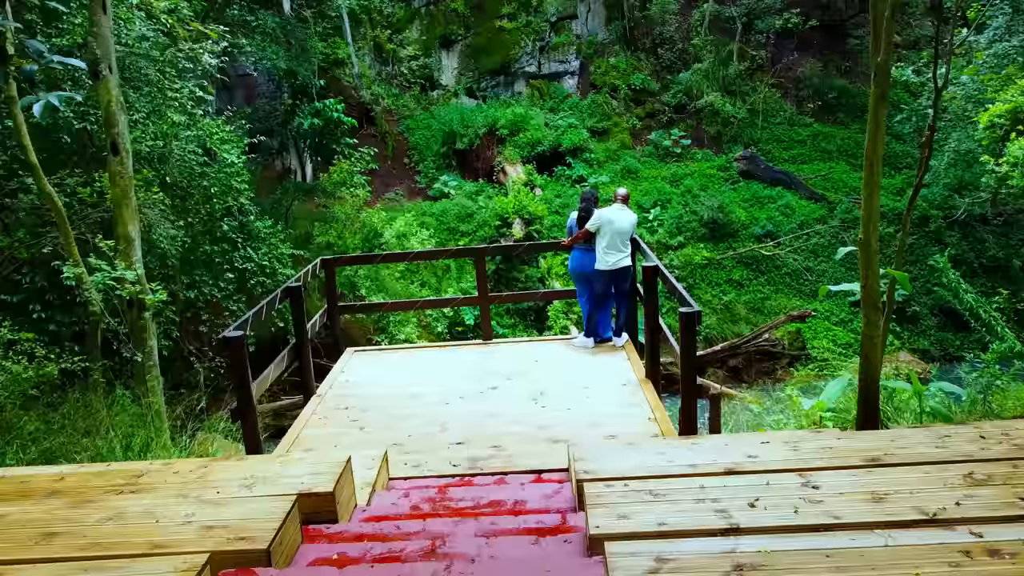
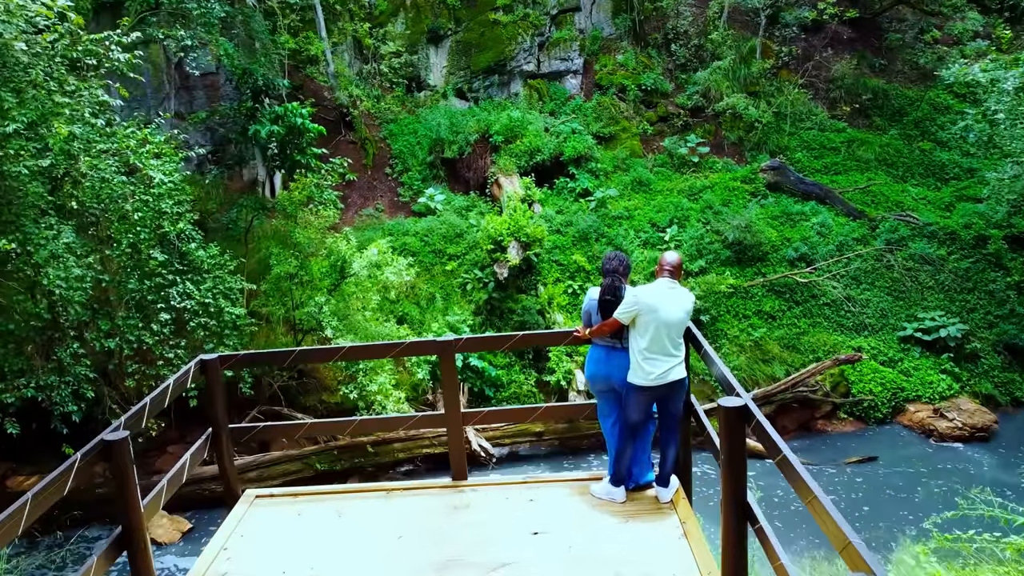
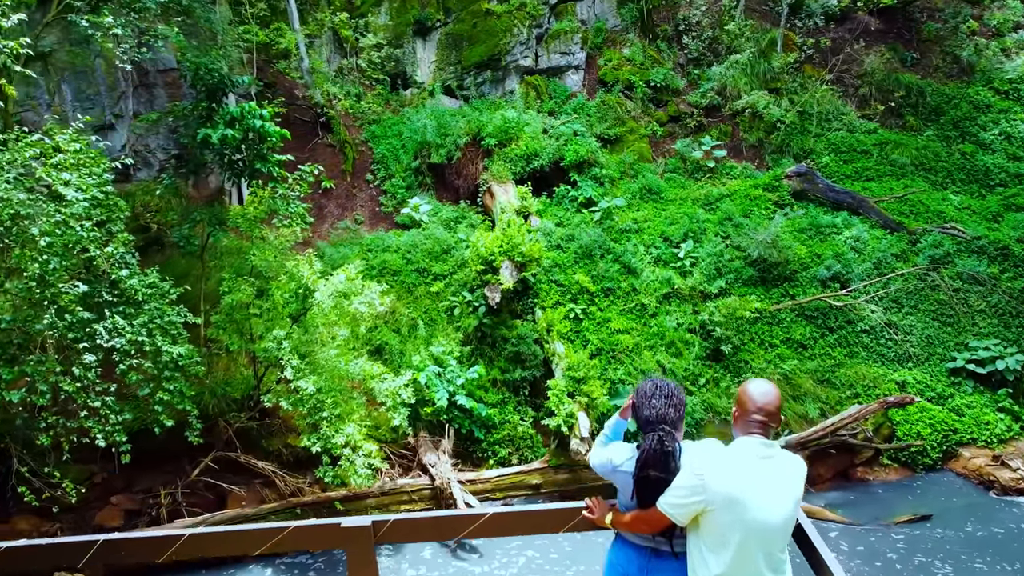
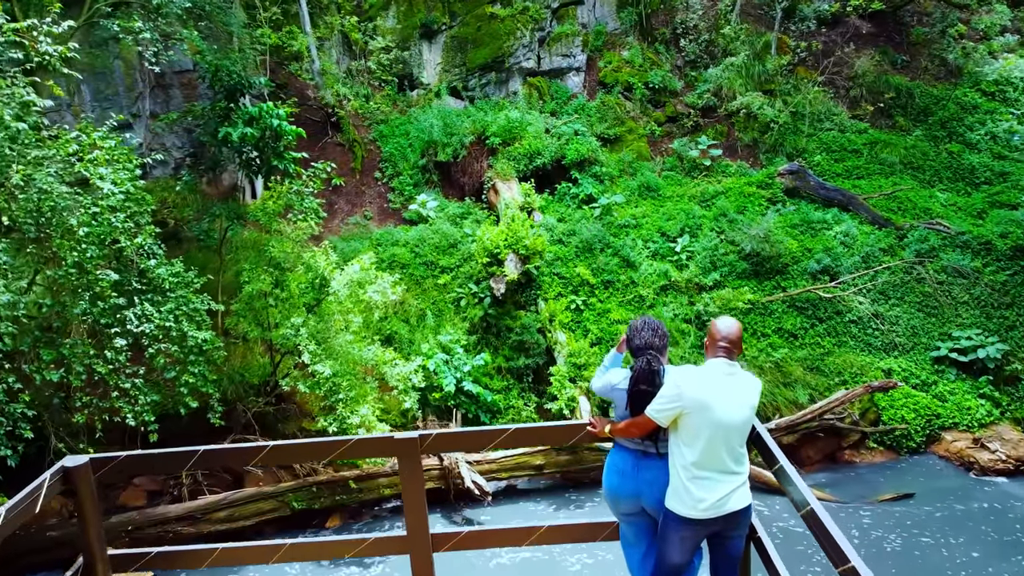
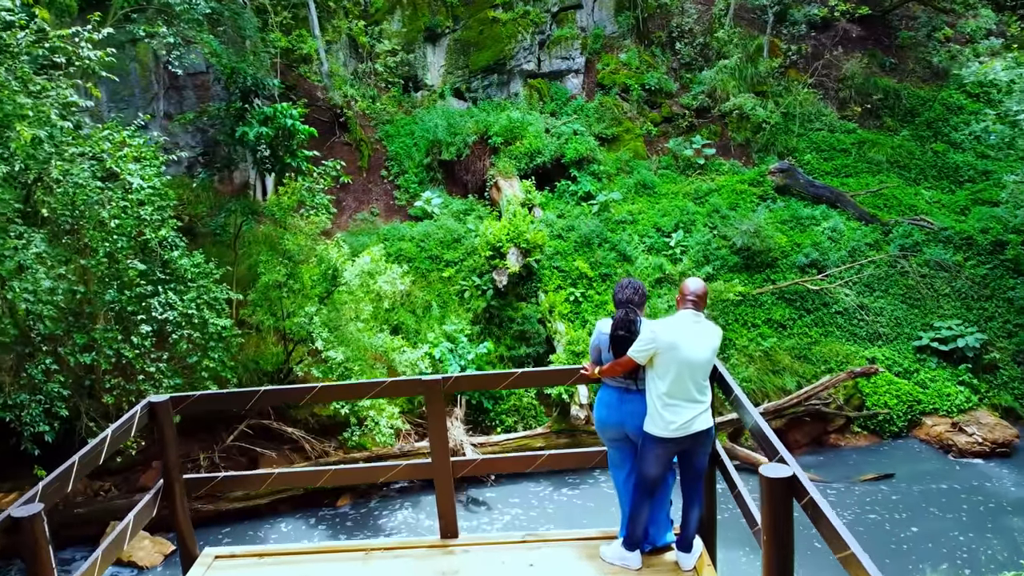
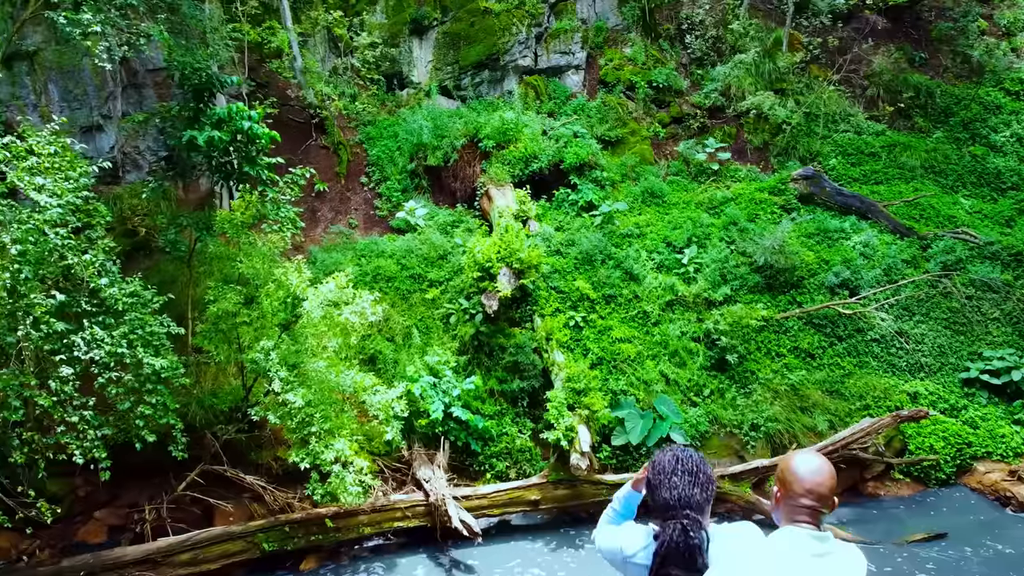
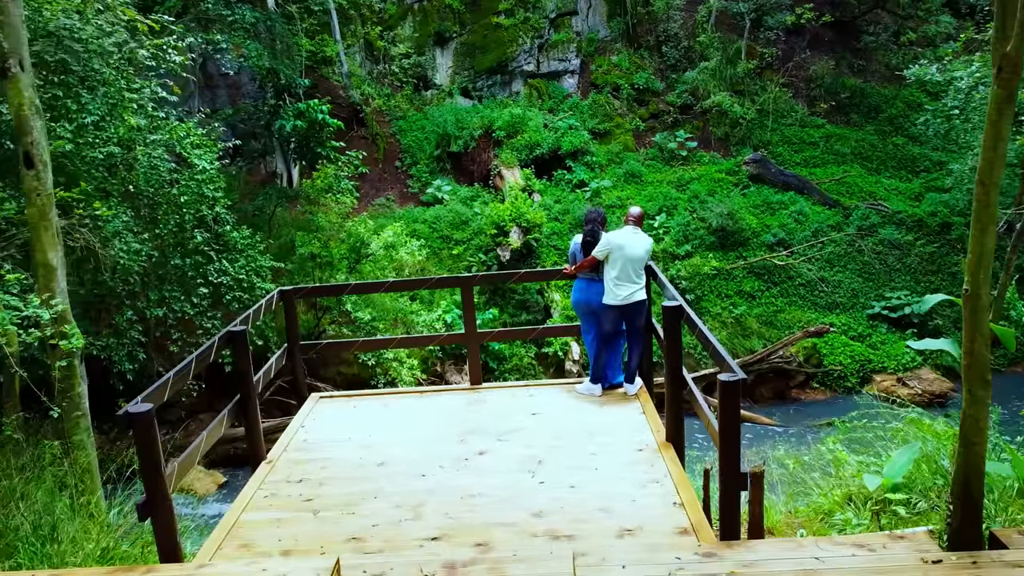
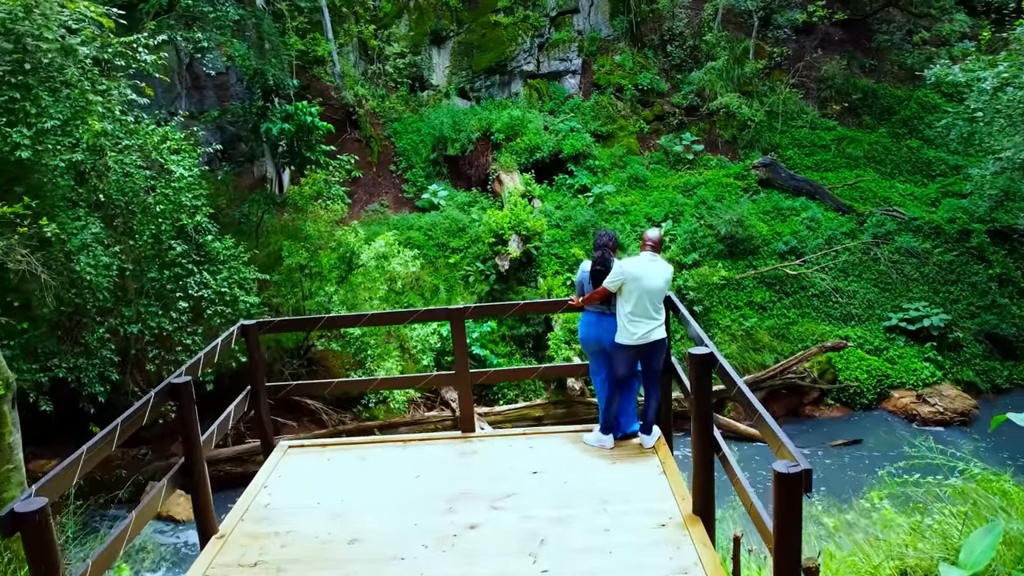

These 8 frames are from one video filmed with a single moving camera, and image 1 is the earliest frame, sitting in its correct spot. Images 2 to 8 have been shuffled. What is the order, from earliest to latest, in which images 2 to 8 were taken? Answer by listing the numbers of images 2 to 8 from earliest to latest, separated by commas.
7, 8, 2, 5, 4, 3, 6
